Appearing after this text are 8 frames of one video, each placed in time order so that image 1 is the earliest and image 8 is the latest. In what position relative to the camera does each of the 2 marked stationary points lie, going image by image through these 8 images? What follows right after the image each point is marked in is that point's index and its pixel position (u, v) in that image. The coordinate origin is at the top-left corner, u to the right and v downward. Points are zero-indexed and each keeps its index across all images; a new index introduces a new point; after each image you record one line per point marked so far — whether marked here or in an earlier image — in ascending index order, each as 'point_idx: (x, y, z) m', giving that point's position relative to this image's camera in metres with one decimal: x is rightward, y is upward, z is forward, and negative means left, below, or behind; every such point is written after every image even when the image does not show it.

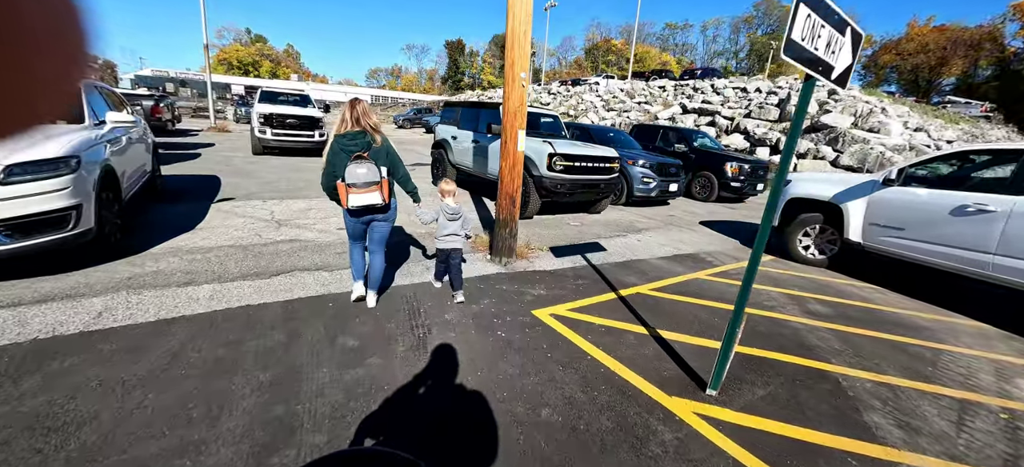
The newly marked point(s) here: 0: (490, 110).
0: (-0.5, +2.4, +7.5) m
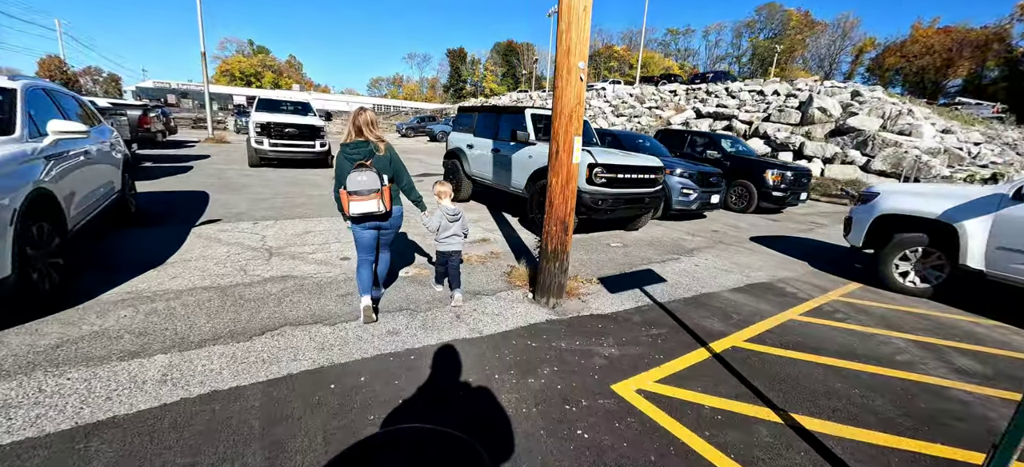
0: (0.0, +2.0, +6.7) m
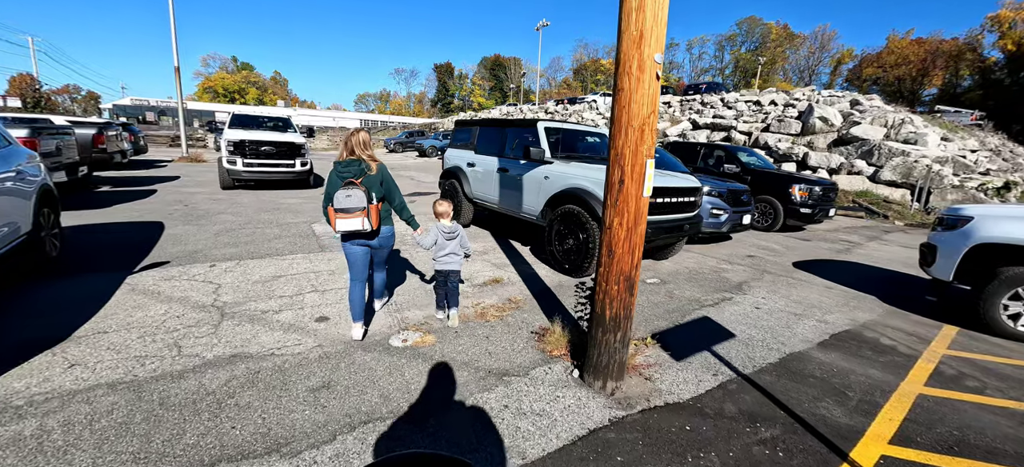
0: (+0.1, +1.5, +5.8) m
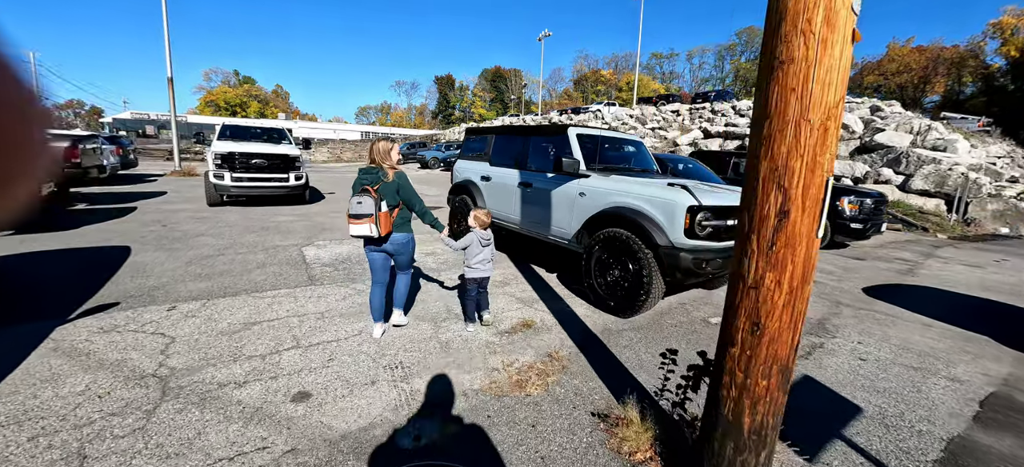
0: (+0.4, +1.2, +4.9) m
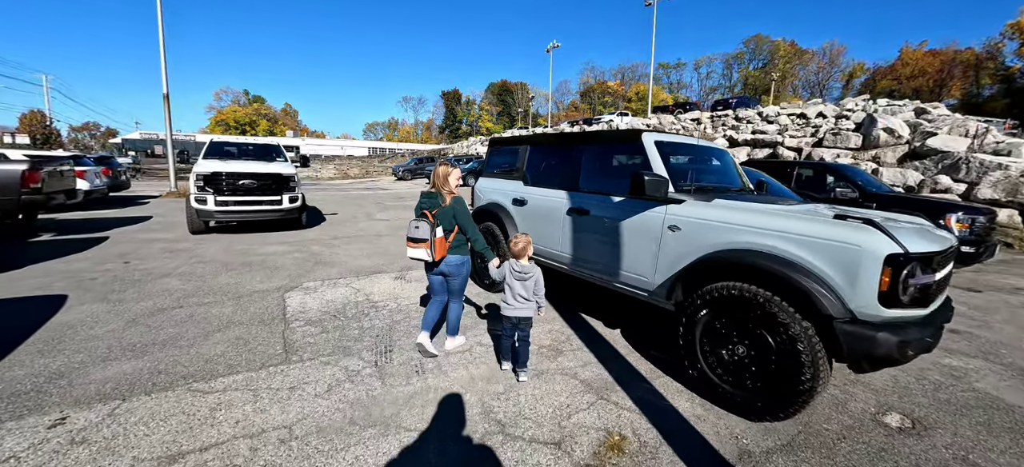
0: (+0.8, +0.8, +3.7) m
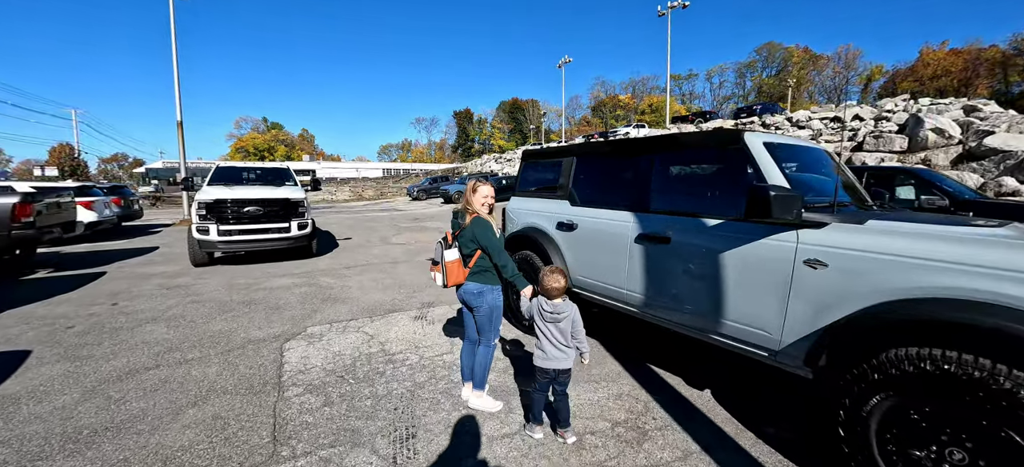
0: (+1.2, +0.6, +2.9) m
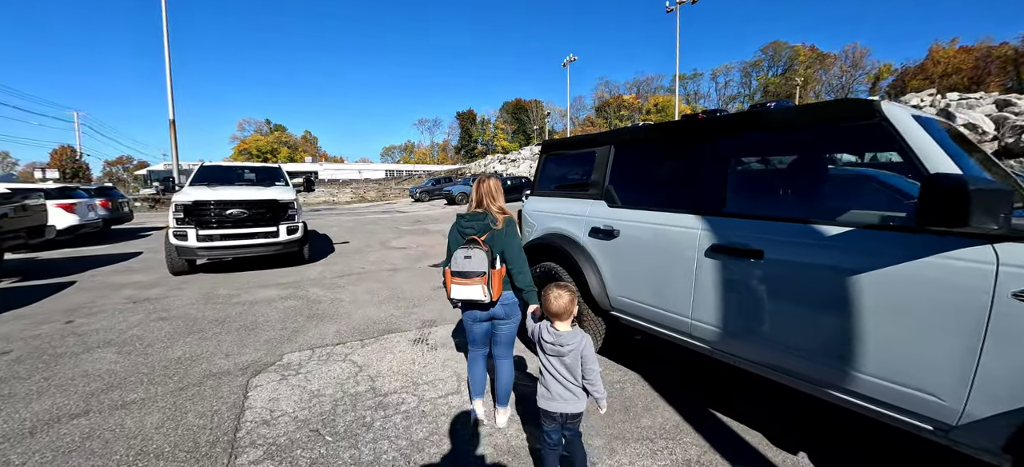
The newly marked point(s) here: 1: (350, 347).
0: (+1.3, +0.5, +2.1) m
1: (-1.5, -1.0, +3.6) m
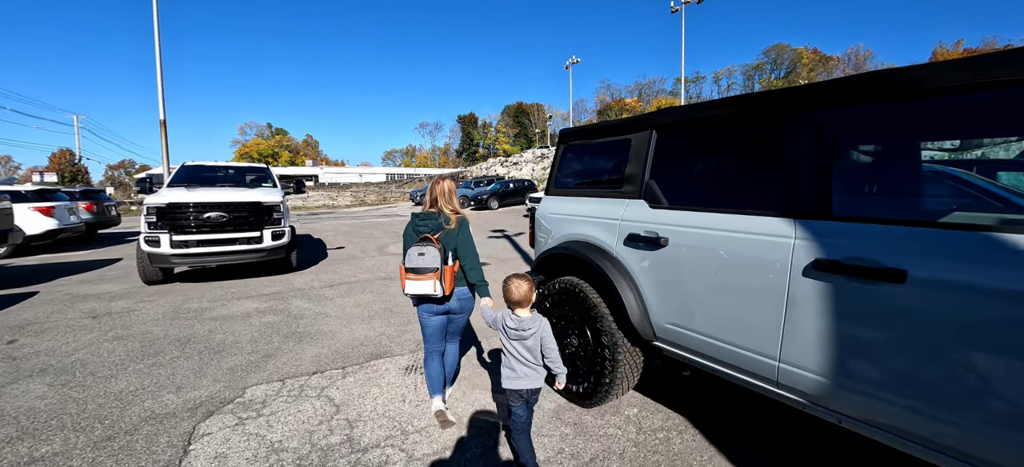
0: (+1.4, +0.5, +1.5) m
1: (-1.4, -1.1, +3.0) m
